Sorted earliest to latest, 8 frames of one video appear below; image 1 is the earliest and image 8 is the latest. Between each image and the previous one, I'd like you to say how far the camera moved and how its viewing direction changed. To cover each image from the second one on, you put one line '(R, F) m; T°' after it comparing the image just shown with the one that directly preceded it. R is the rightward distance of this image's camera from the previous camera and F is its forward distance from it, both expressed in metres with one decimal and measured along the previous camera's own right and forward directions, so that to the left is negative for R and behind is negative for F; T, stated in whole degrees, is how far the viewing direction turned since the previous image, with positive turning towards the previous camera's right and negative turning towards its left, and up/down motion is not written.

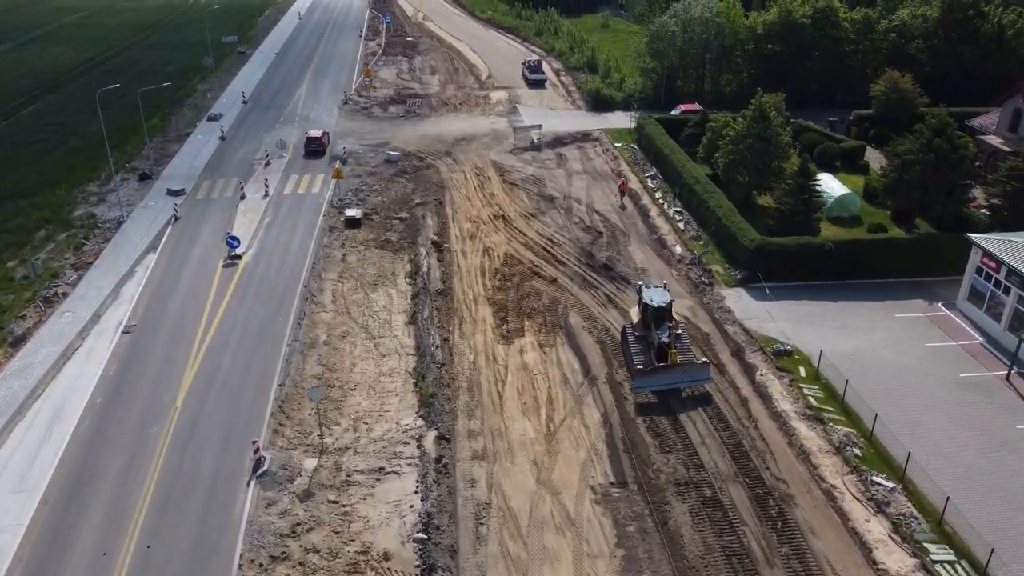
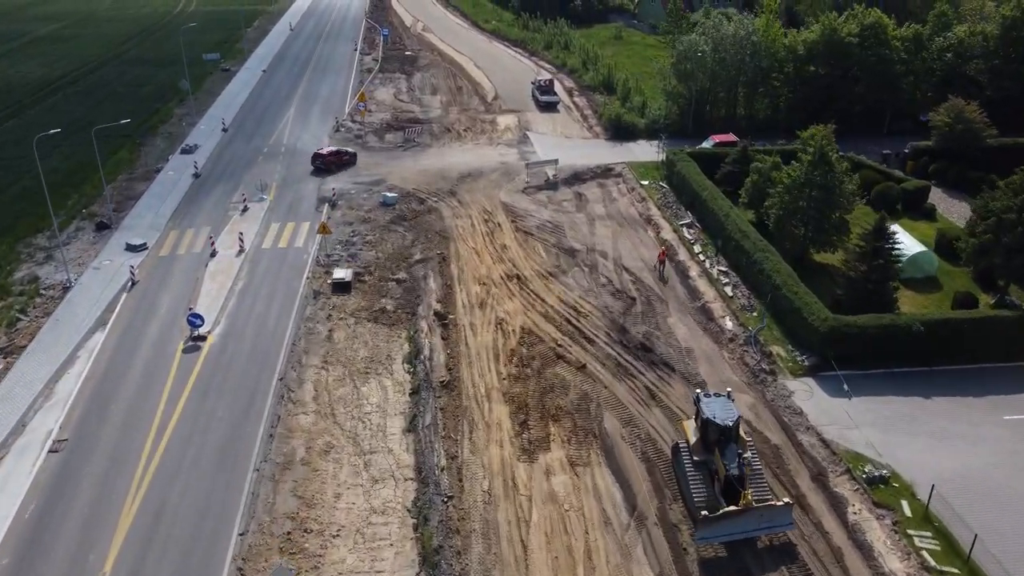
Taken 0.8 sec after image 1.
(-0.7, +6.0) m; 0°
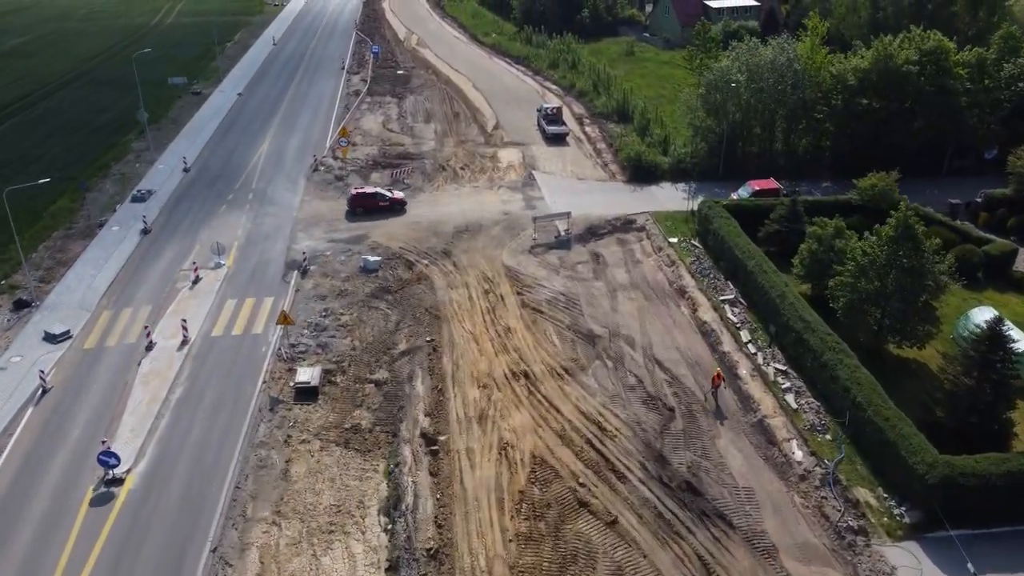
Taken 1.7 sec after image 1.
(-0.2, +6.8) m; 0°
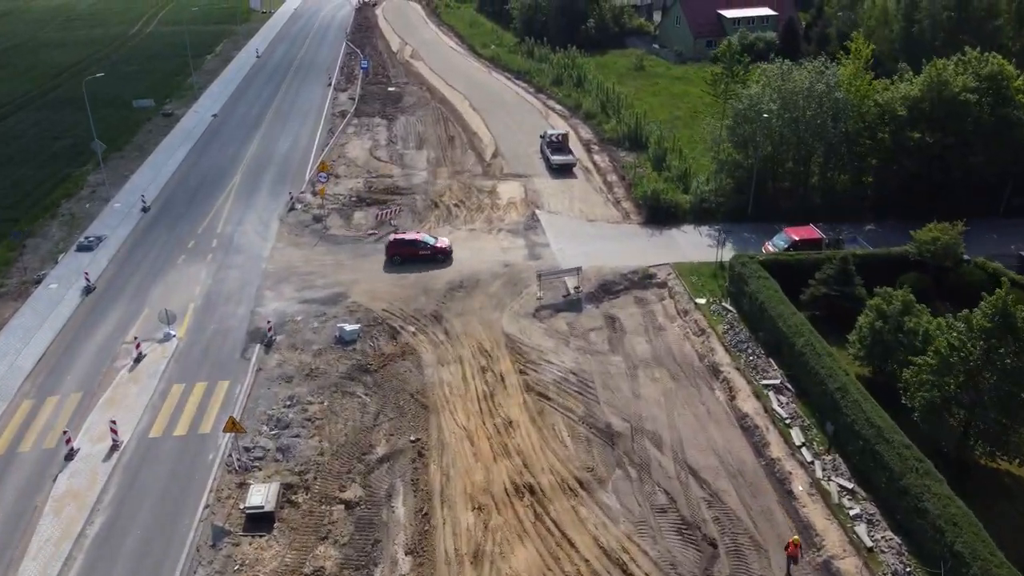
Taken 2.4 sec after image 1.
(-0.1, +5.3) m; 0°
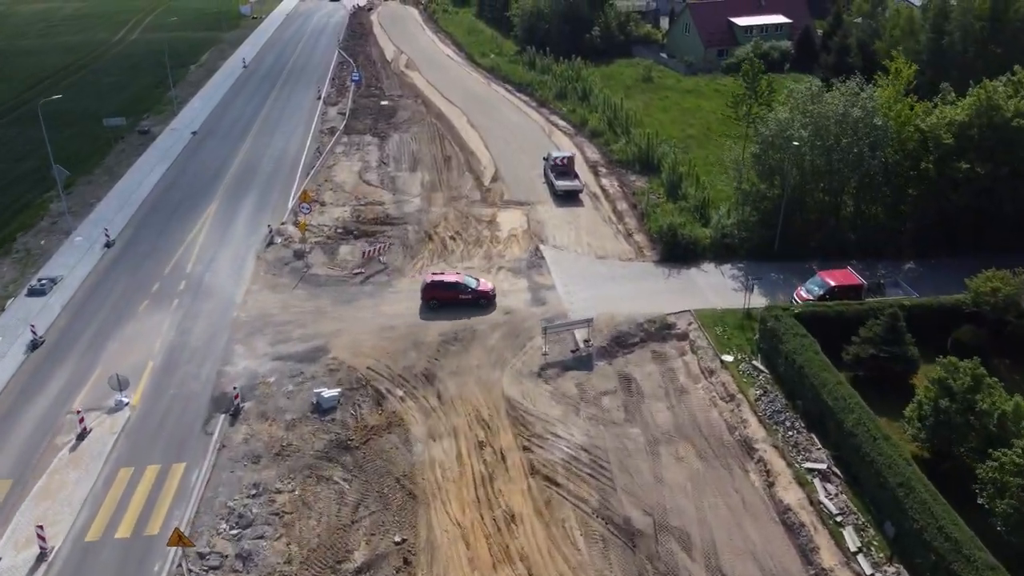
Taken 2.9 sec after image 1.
(-0.1, +3.8) m; 0°
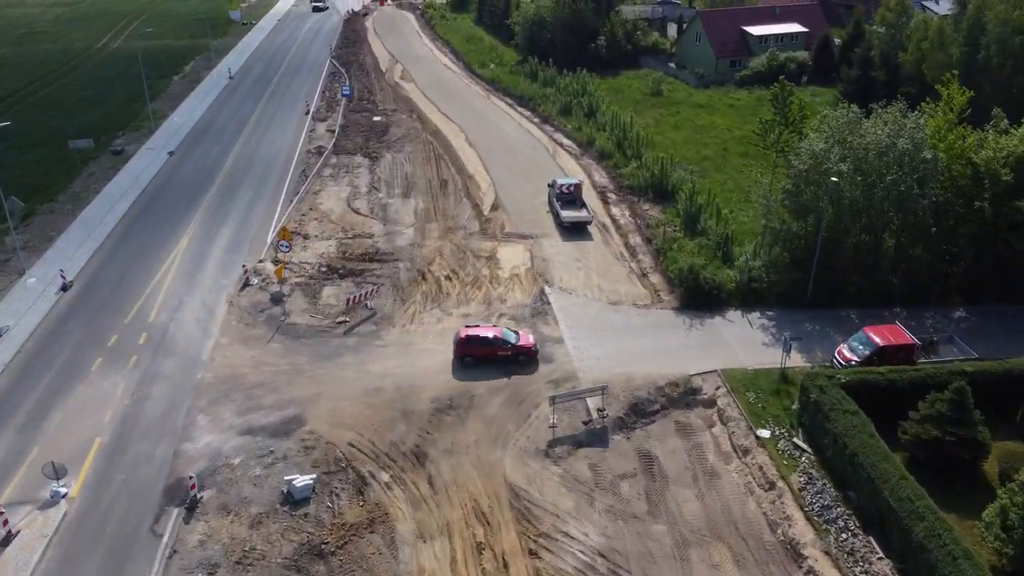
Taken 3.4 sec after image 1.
(-0.1, +3.8) m; 0°
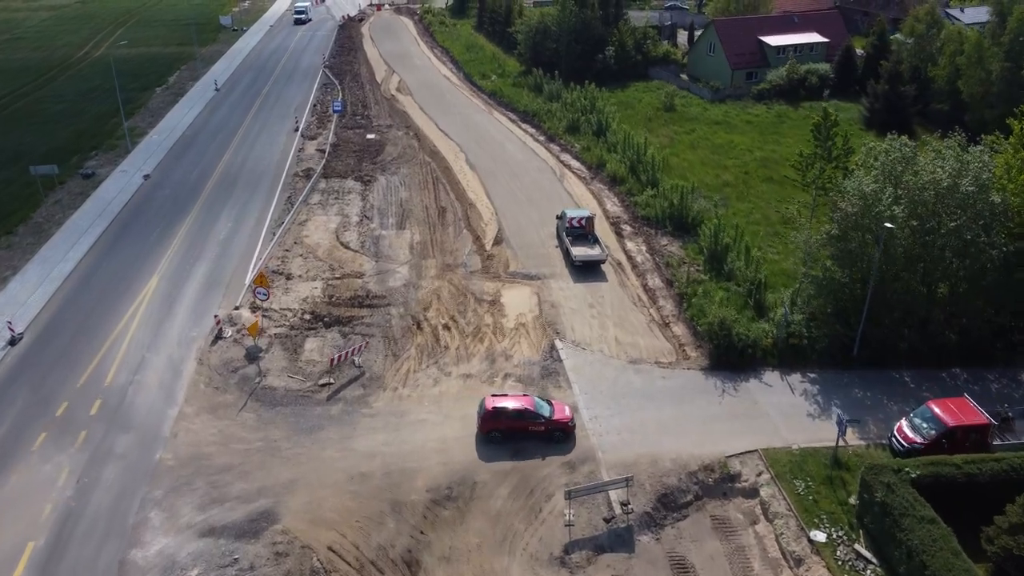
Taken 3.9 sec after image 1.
(-0.3, +3.8) m; 0°
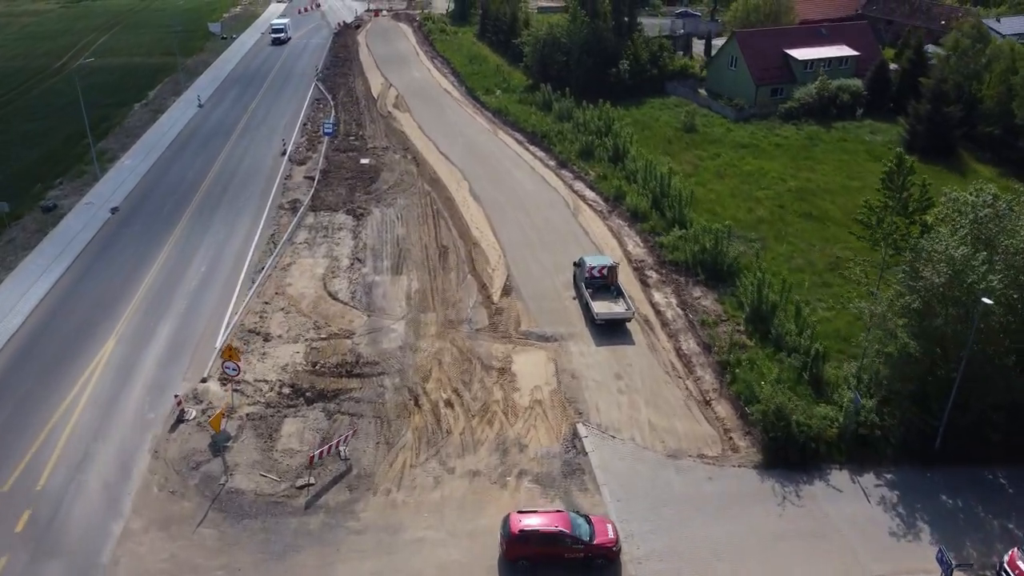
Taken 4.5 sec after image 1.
(-0.5, +4.7) m; 0°
